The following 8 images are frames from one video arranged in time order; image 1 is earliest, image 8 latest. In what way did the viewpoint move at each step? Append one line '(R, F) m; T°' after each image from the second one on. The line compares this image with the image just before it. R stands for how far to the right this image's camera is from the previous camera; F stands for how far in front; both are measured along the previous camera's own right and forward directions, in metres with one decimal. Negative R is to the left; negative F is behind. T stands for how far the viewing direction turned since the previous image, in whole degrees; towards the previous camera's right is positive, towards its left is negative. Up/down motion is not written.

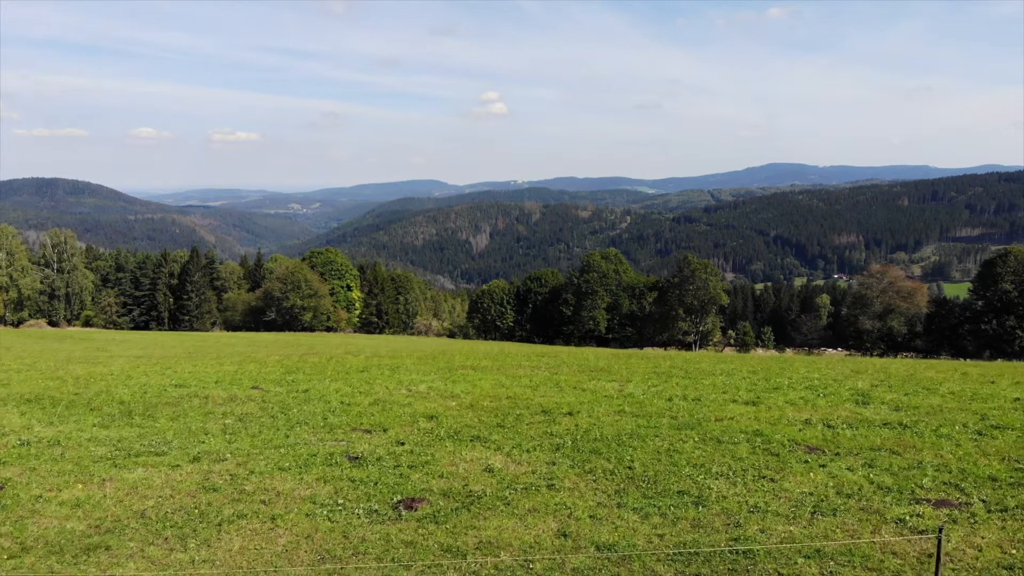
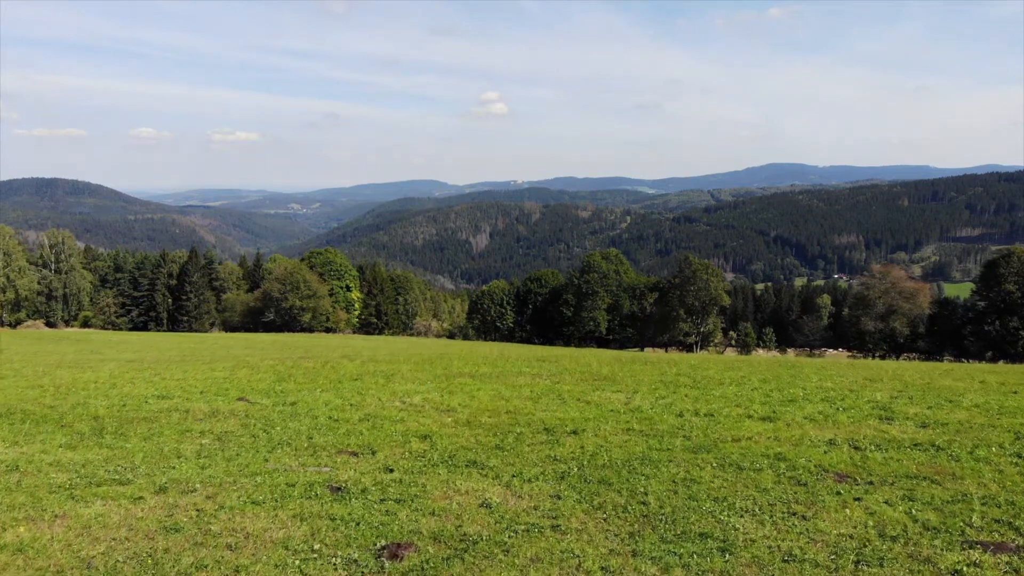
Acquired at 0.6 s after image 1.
(0.0, +0.6) m; 0°
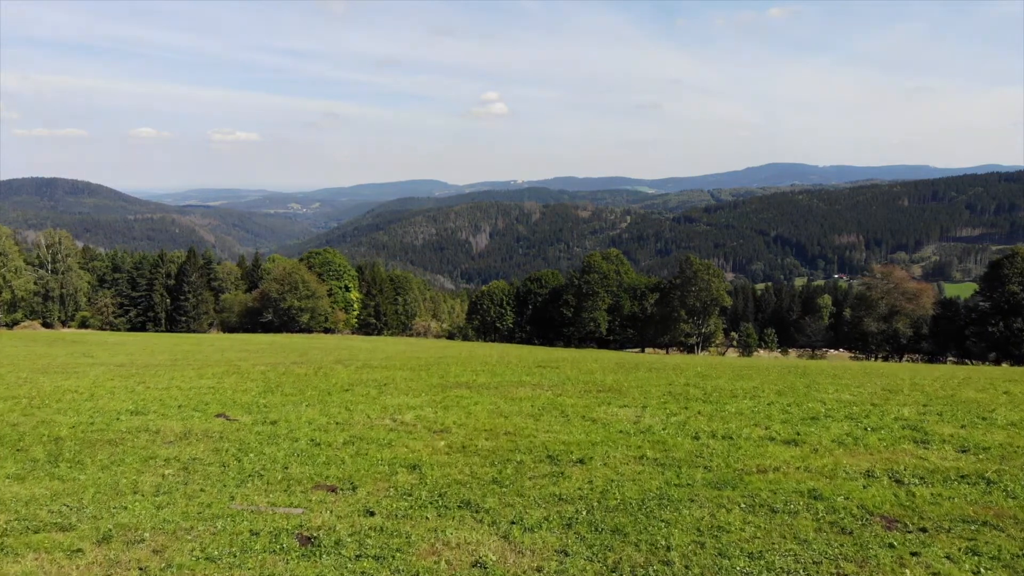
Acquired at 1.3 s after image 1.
(0.0, +0.7) m; 0°
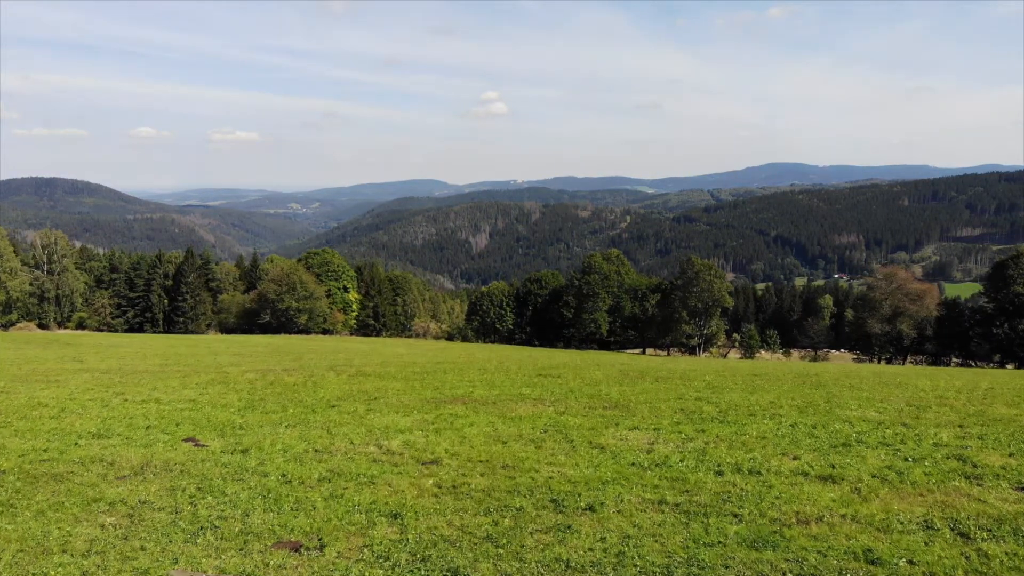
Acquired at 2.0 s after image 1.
(0.0, +0.9) m; 0°
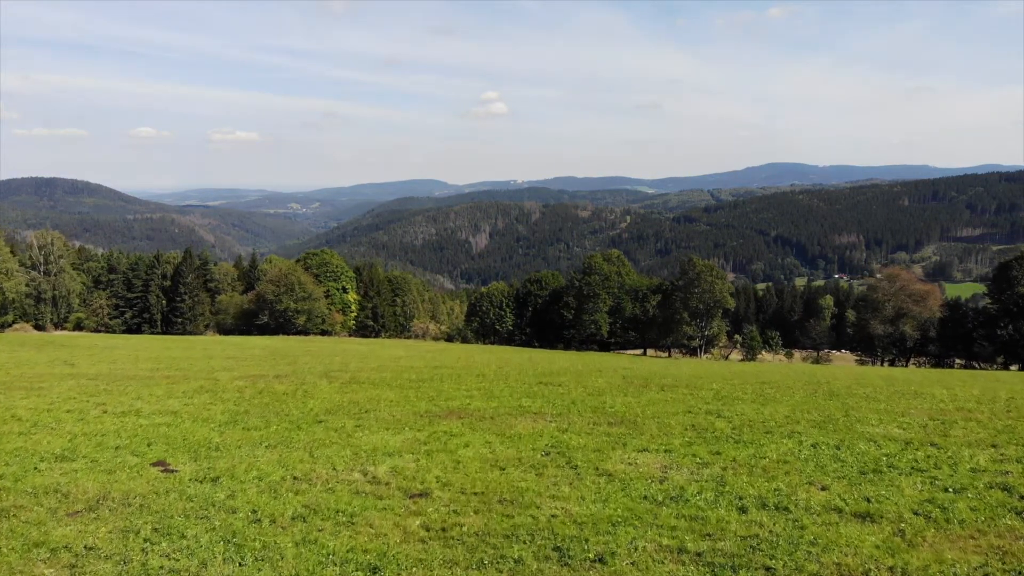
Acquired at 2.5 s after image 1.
(0.0, +0.7) m; 0°
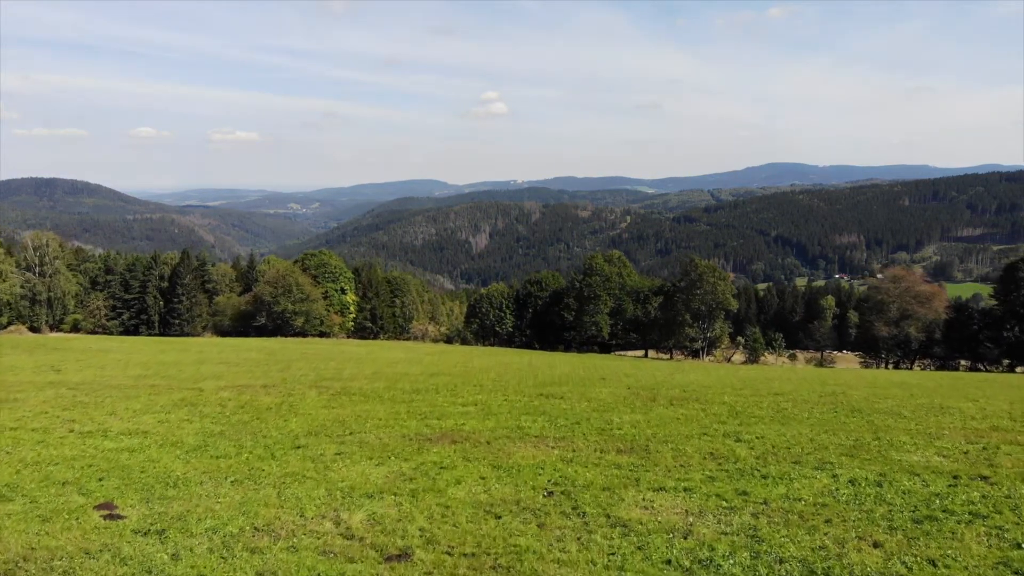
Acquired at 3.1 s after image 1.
(0.0, +1.1) m; 0°
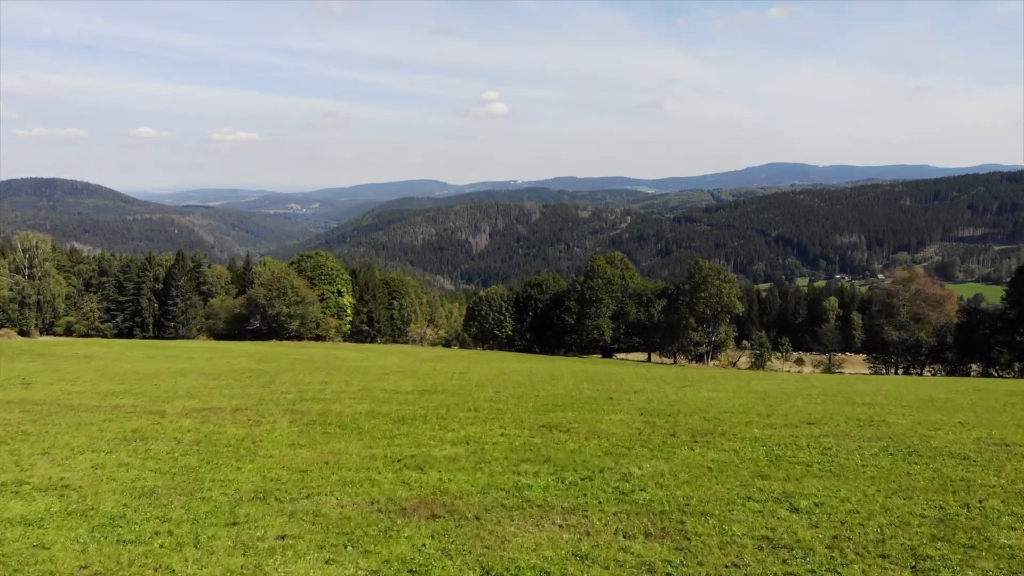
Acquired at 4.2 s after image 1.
(+0.1, +2.2) m; 0°
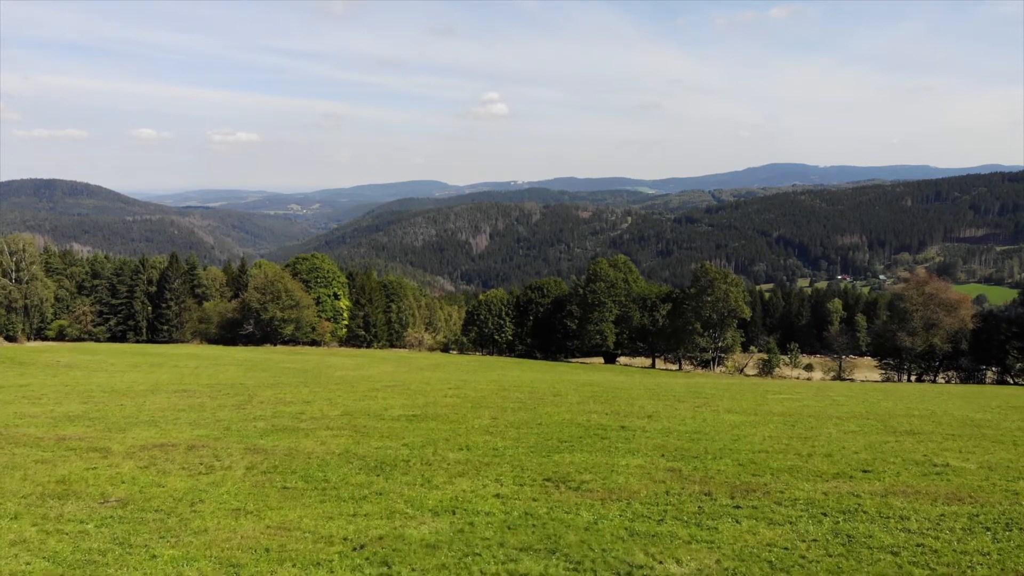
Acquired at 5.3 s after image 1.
(+0.1, +2.7) m; 0°
